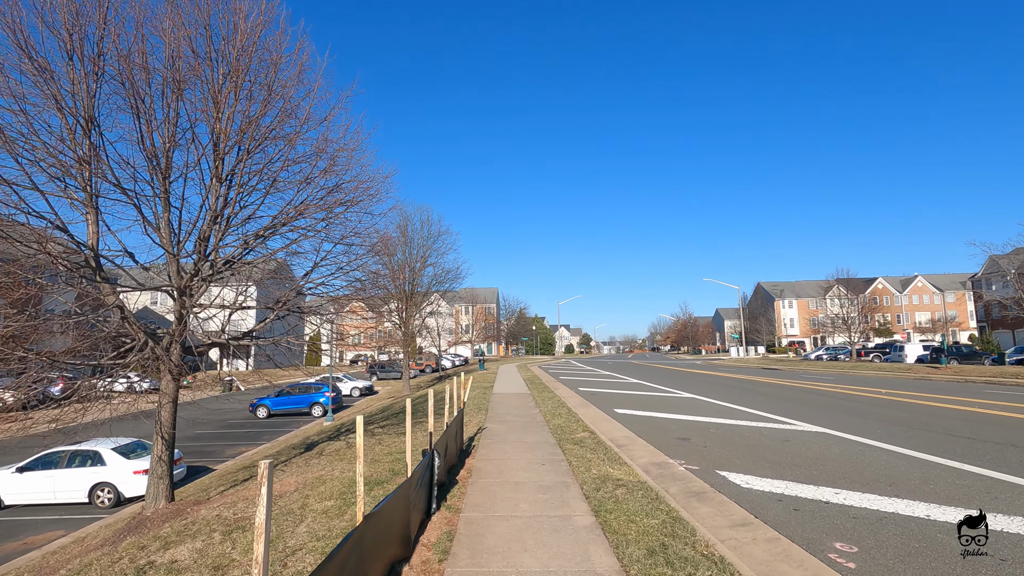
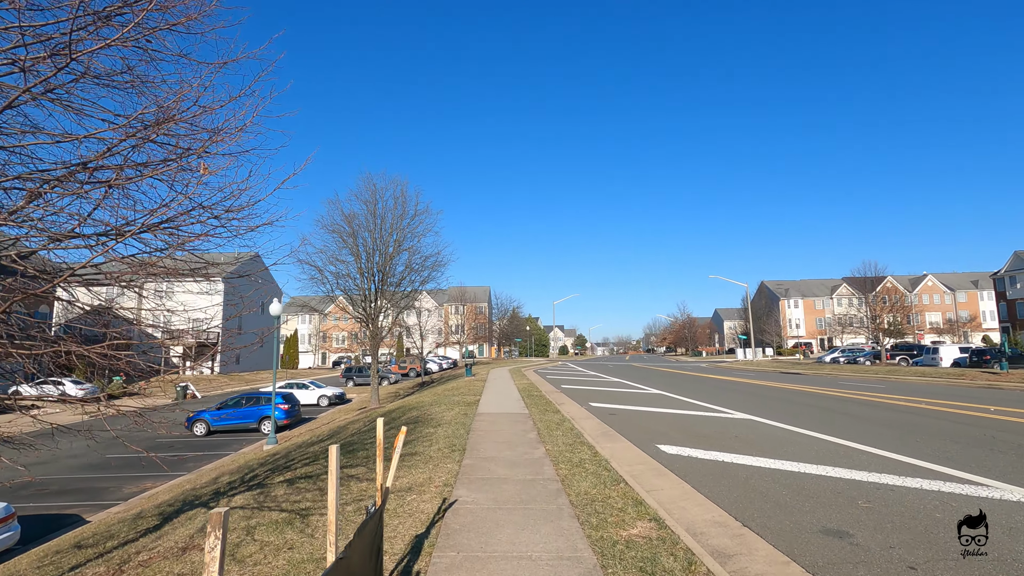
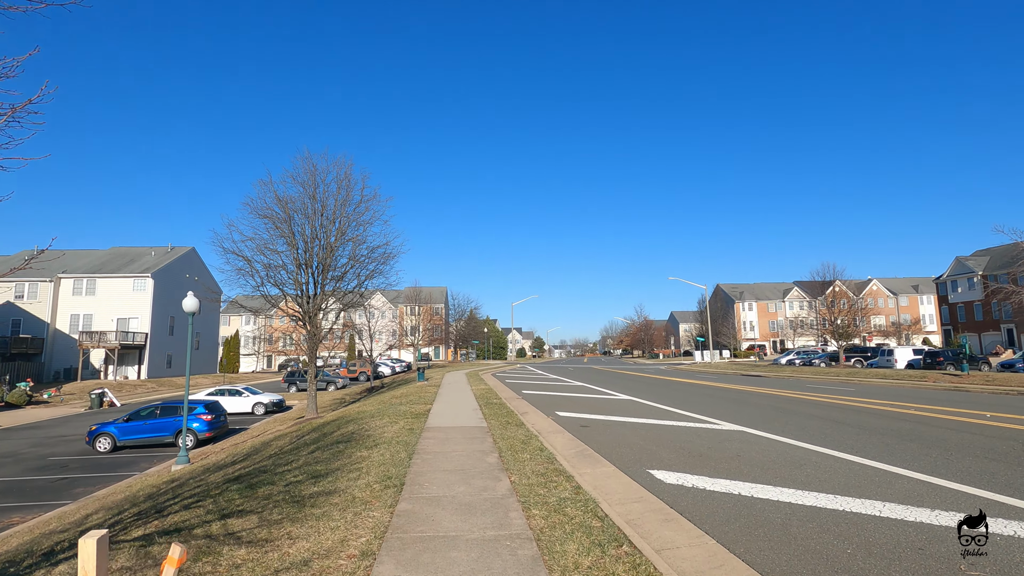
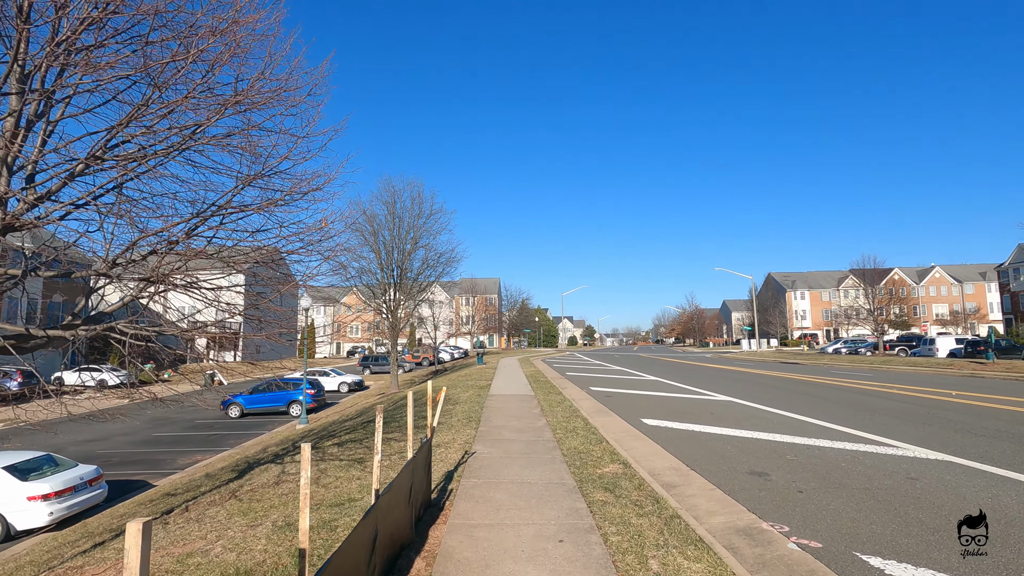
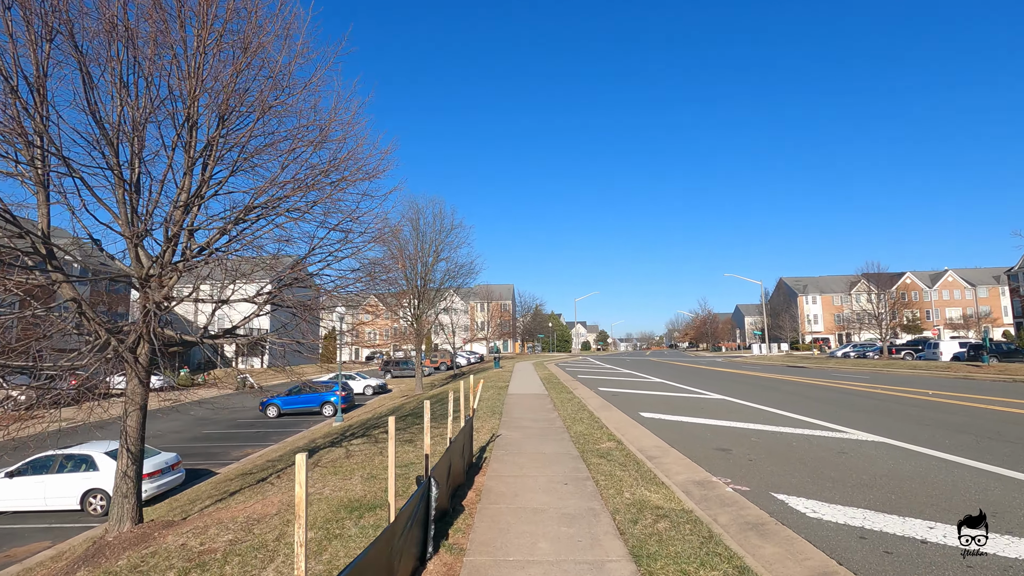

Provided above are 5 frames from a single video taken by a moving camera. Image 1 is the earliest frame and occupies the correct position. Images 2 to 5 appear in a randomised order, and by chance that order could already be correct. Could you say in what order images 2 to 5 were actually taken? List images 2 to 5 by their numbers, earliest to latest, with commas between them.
5, 4, 2, 3
